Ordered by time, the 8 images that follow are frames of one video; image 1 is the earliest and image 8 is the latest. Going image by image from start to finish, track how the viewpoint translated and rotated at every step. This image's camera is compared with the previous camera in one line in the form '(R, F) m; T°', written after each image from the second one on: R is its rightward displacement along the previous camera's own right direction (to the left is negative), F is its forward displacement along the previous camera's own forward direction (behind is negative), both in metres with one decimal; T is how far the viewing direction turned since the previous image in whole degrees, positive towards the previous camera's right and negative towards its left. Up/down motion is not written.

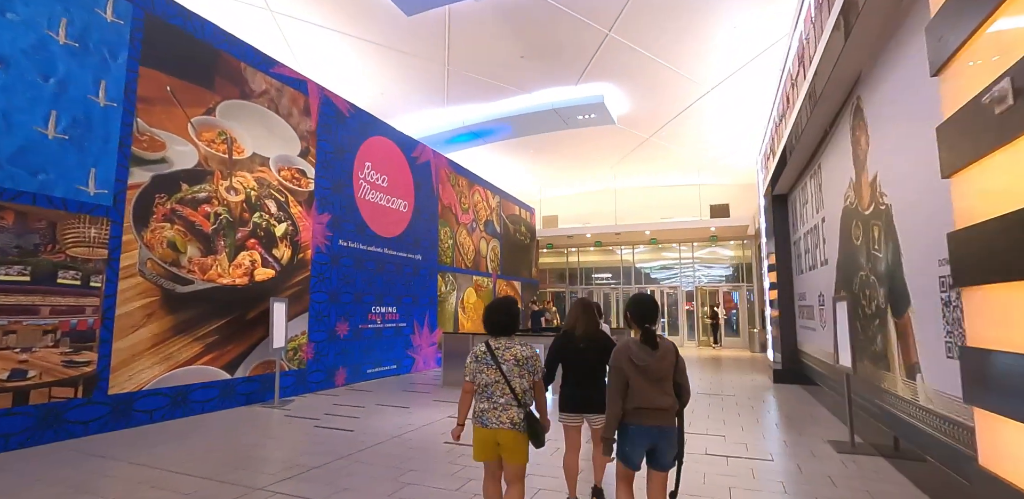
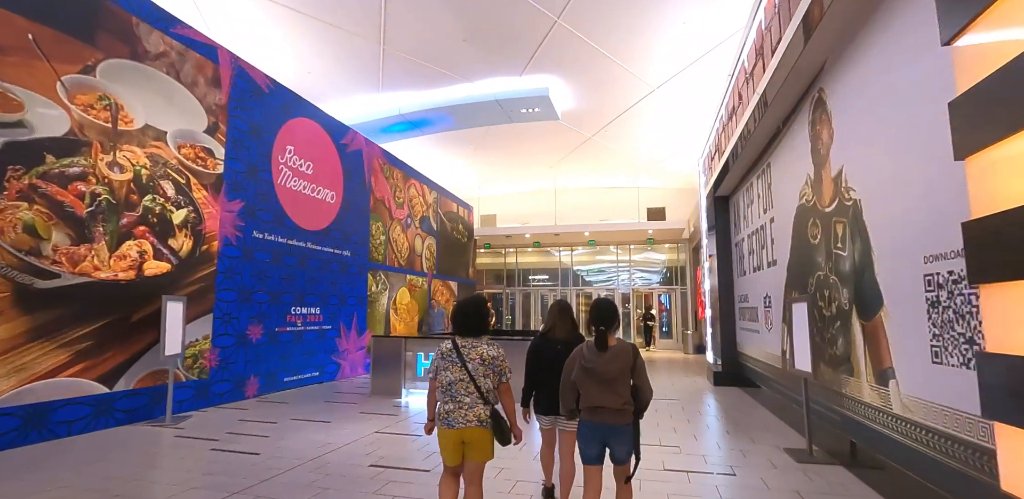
(-0.1, +0.5) m; +7°
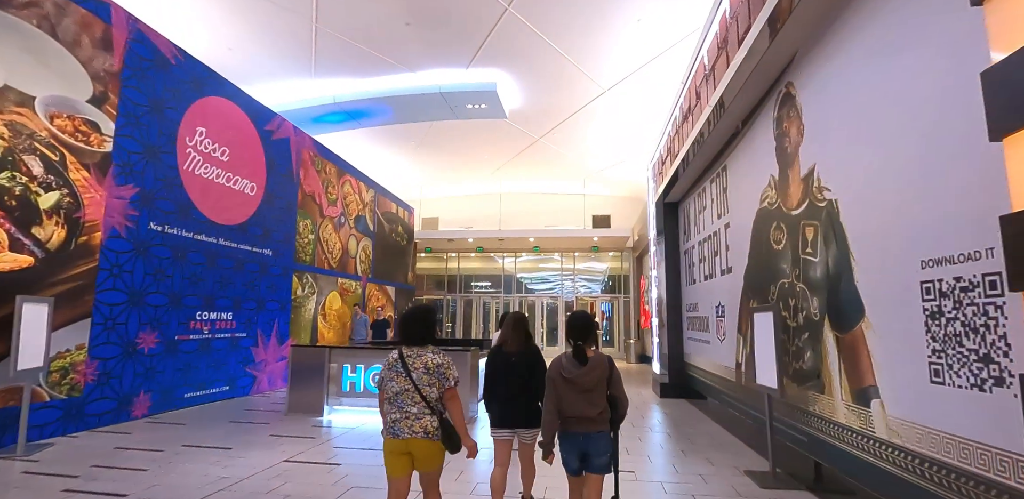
(0.0, +0.5) m; +7°
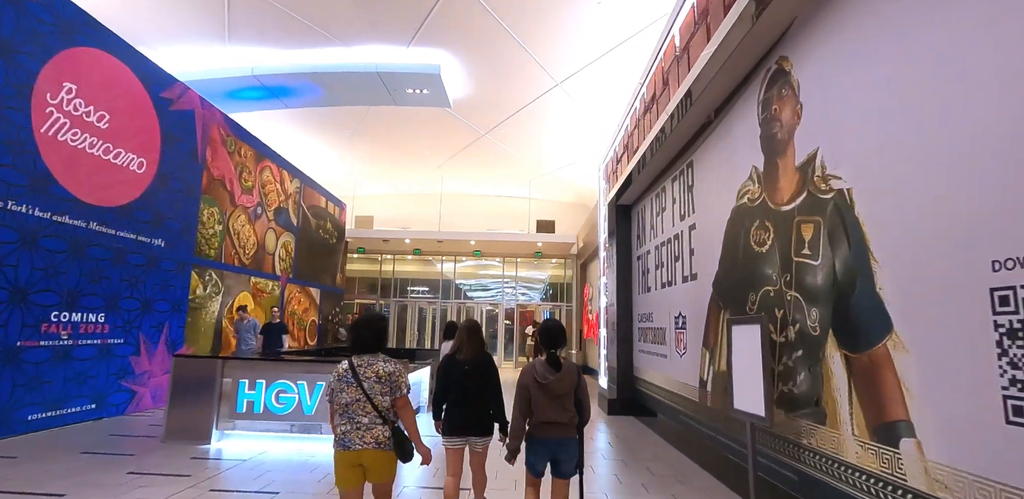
(0.0, +0.7) m; +7°
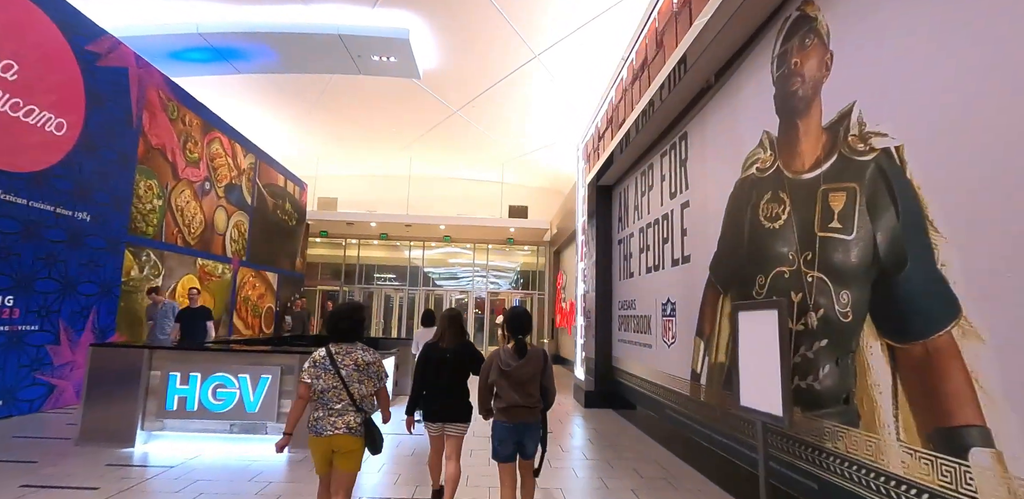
(0.0, +0.5) m; +3°
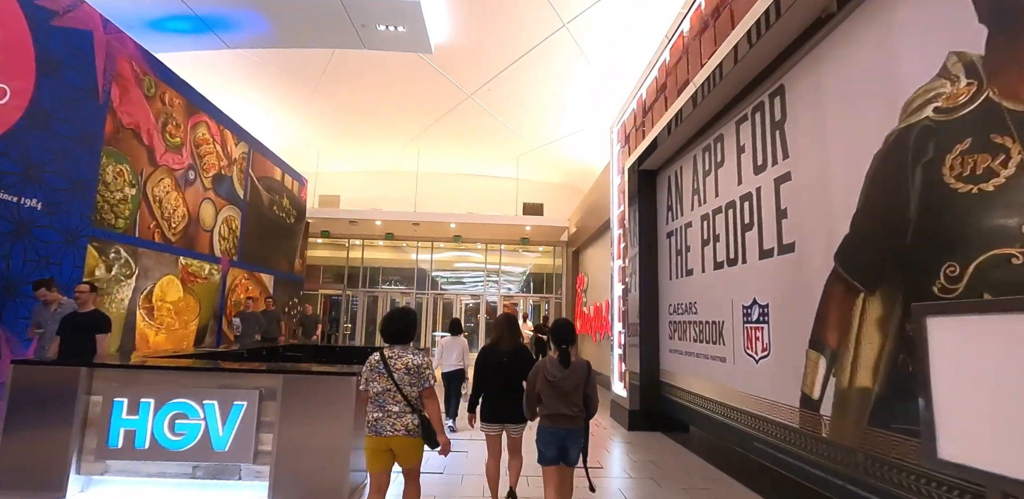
(-0.3, +1.0) m; 0°
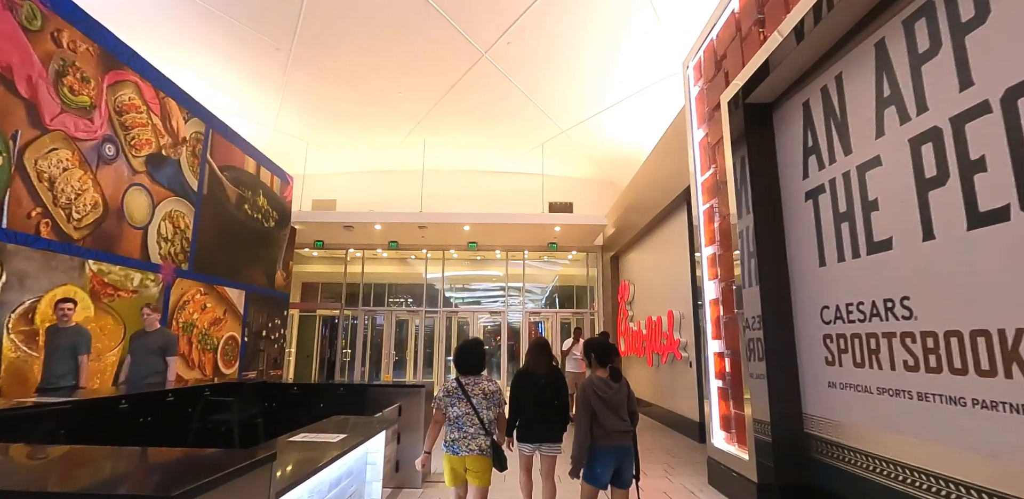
(-0.2, +2.0) m; -2°
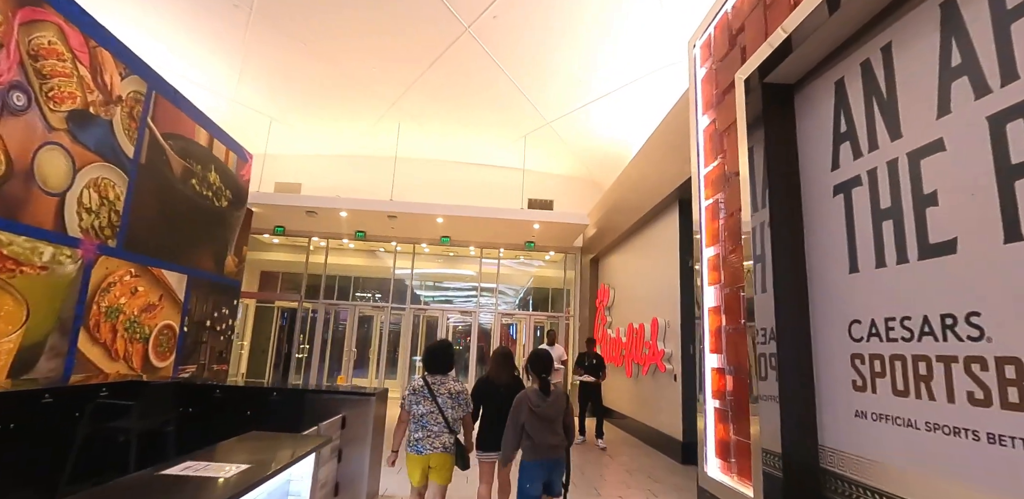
(0.0, +0.6) m; +3°
